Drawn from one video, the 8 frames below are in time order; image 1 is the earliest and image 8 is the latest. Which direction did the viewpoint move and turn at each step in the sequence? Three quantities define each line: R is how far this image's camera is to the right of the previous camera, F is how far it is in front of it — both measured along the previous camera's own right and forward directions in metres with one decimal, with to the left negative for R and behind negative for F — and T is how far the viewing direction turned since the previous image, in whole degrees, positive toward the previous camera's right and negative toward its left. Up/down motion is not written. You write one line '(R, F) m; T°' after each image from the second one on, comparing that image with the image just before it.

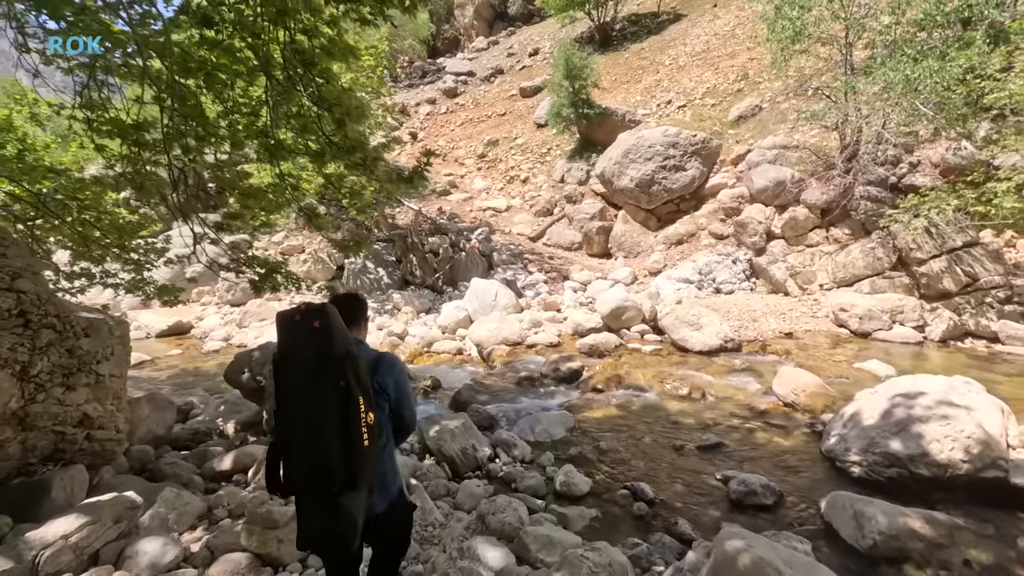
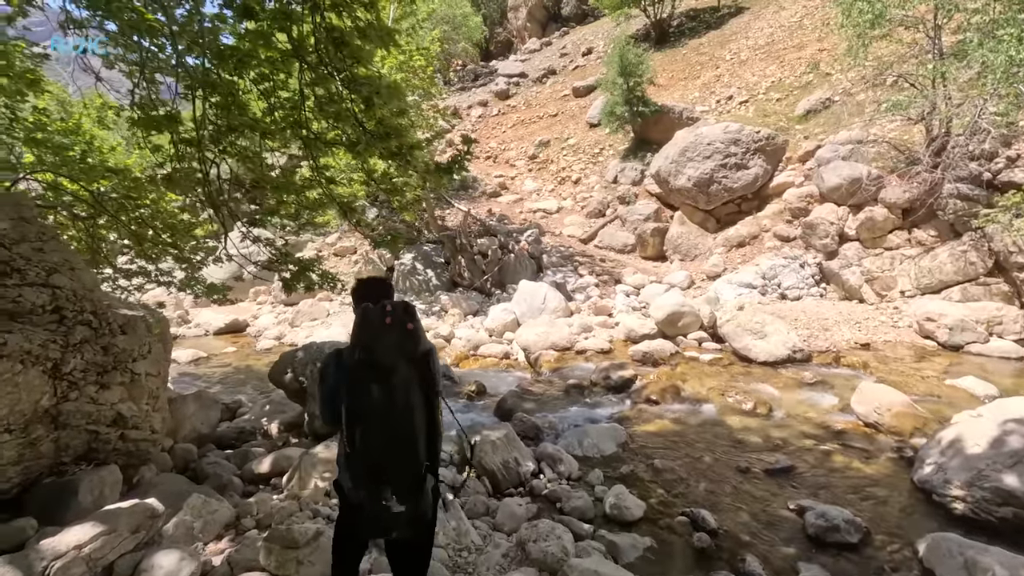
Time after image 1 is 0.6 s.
(0.0, +0.4) m; -5°
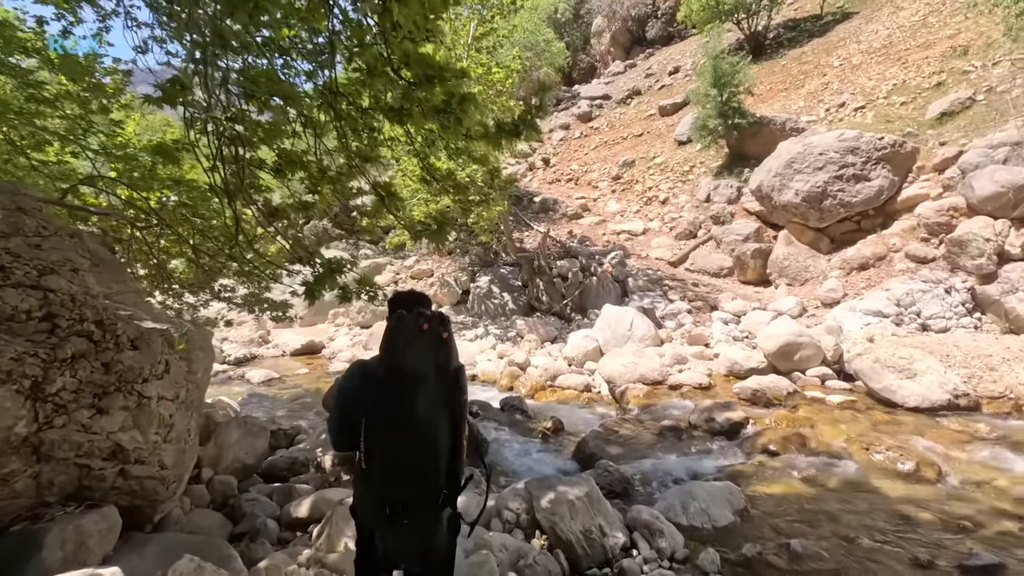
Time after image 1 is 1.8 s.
(0.0, +1.0) m; -9°
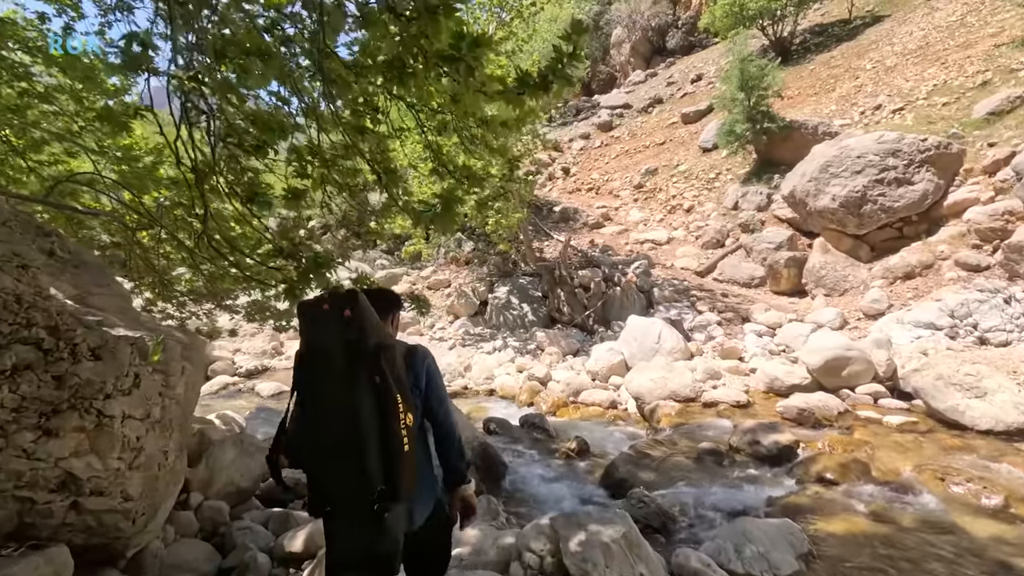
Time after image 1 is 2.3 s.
(0.0, +0.5) m; -2°
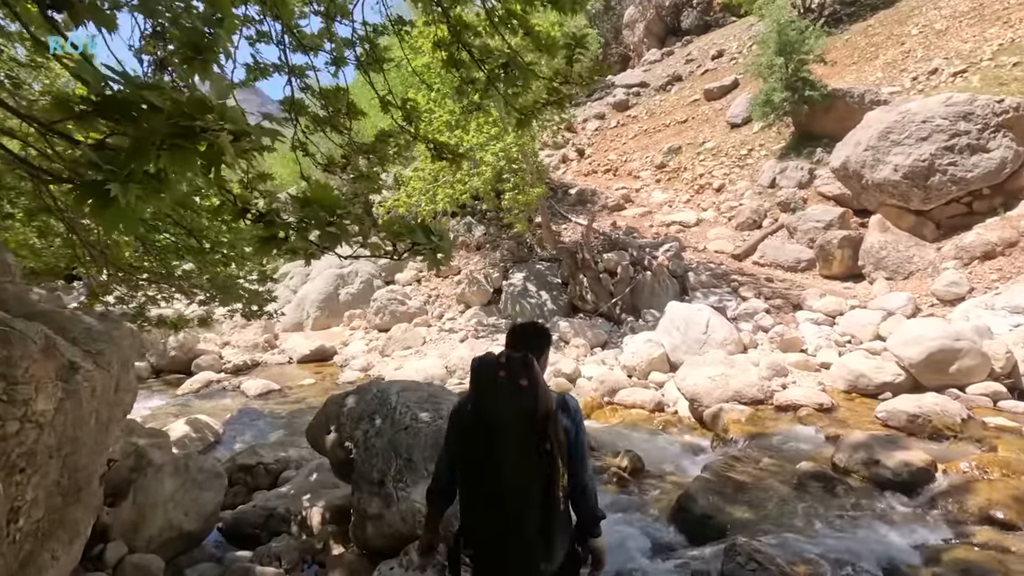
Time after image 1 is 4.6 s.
(-0.3, +1.4) m; -1°
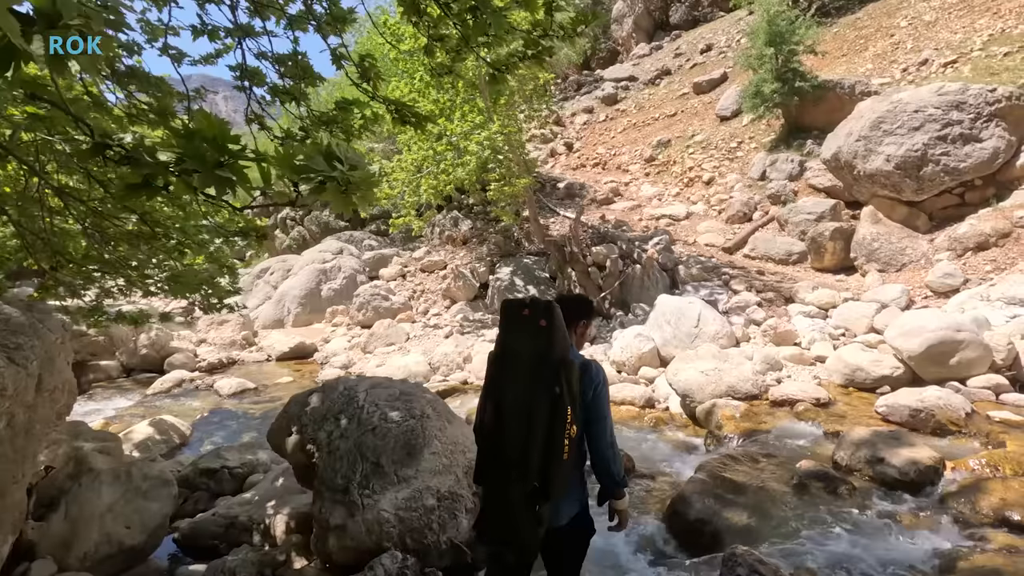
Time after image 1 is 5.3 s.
(+0.1, +0.3) m; +1°
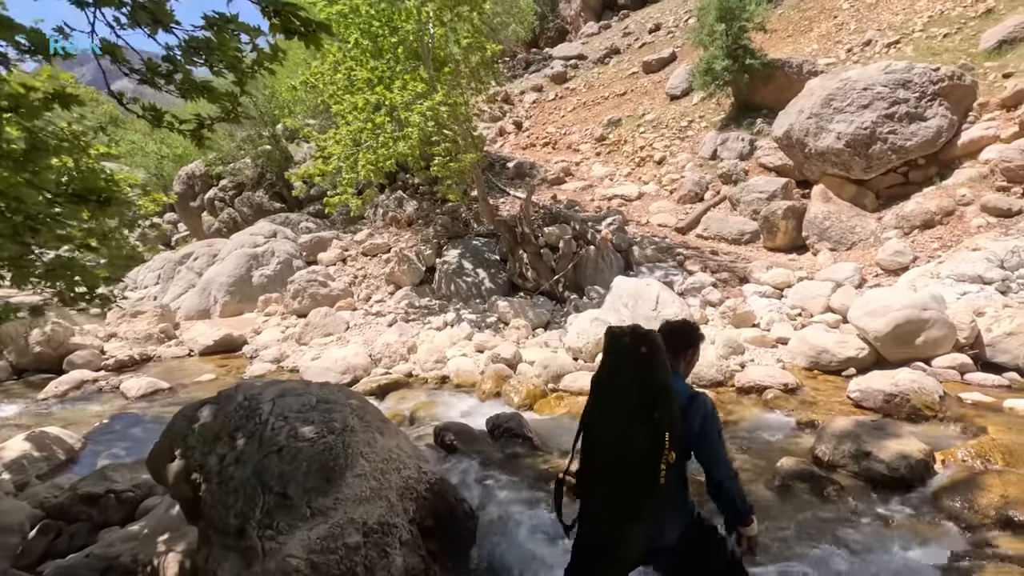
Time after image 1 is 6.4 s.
(0.0, +0.6) m; +5°
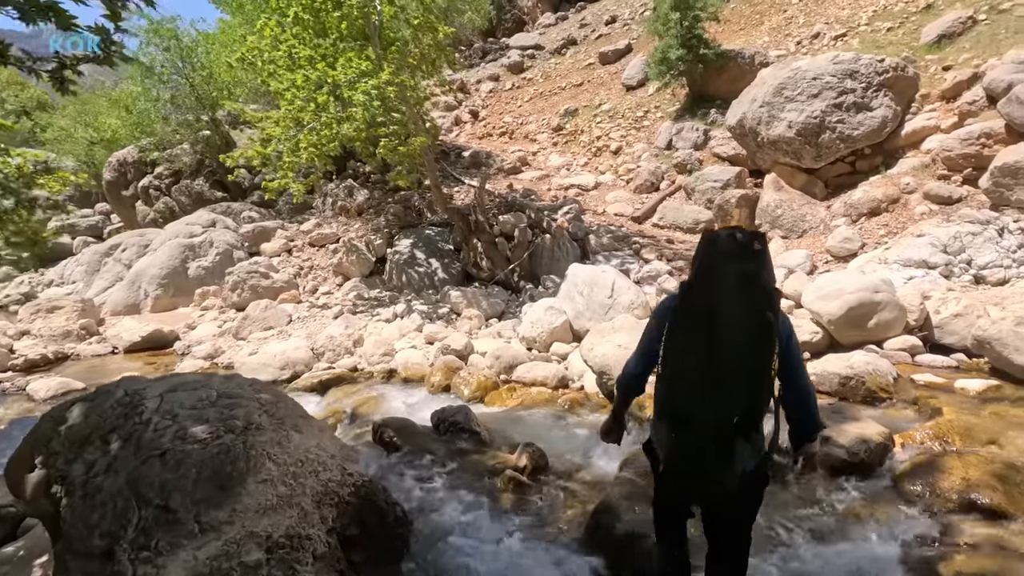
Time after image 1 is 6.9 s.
(+0.1, +0.3) m; +4°
